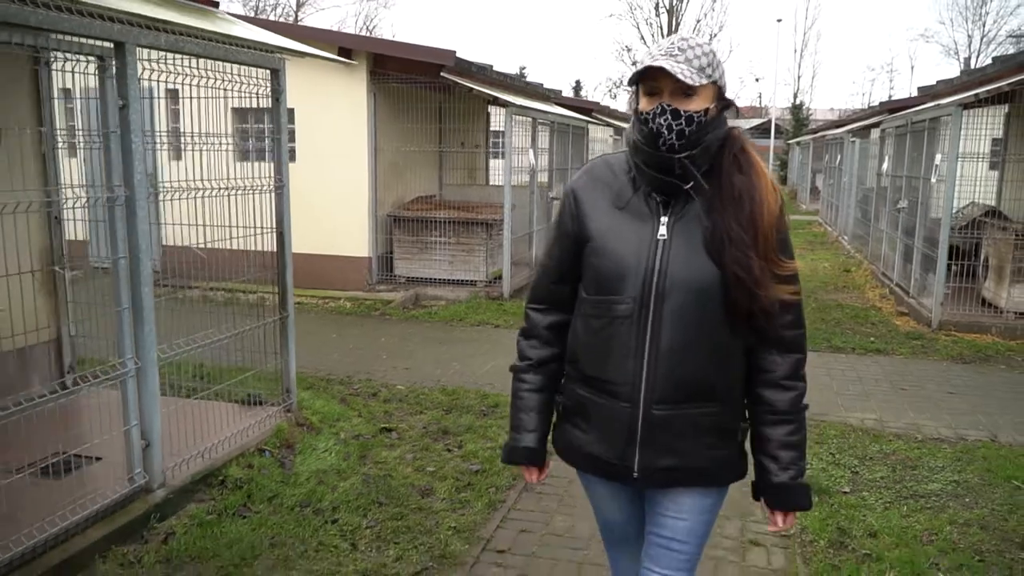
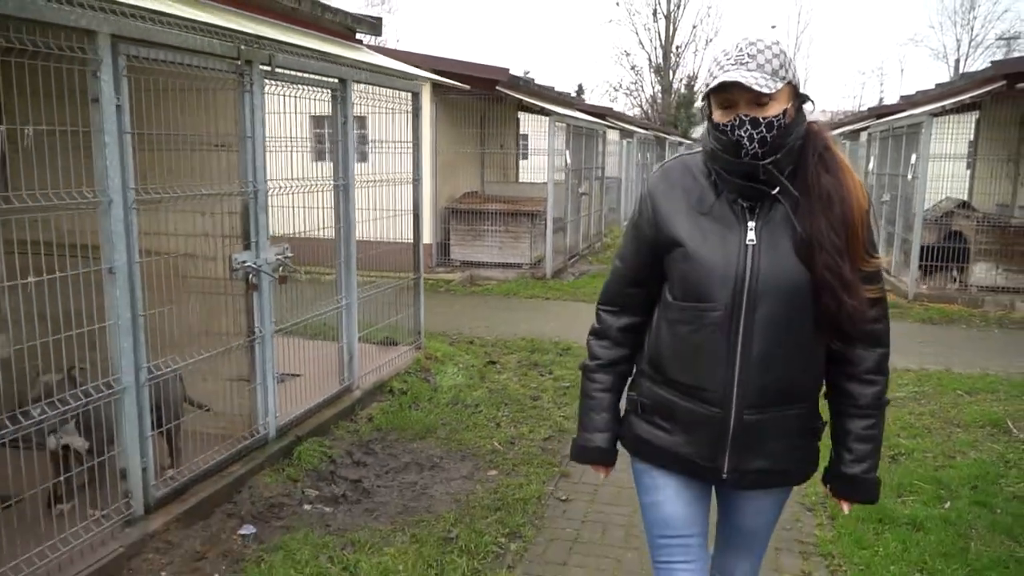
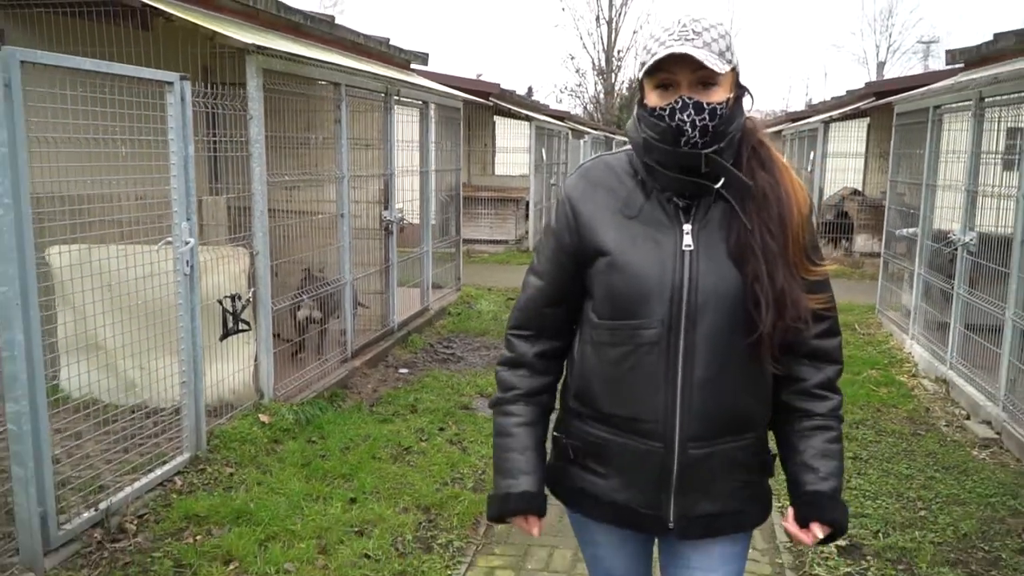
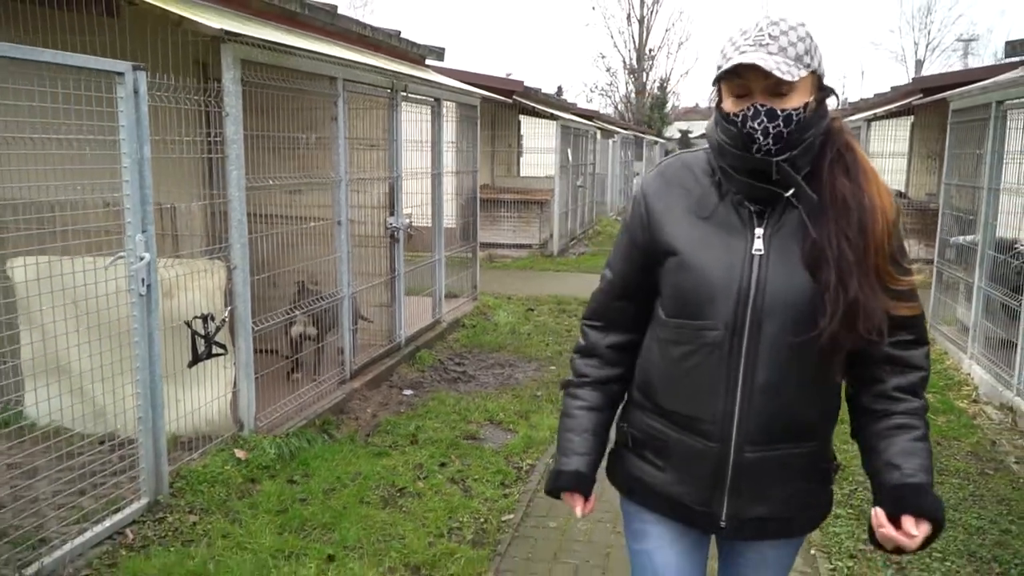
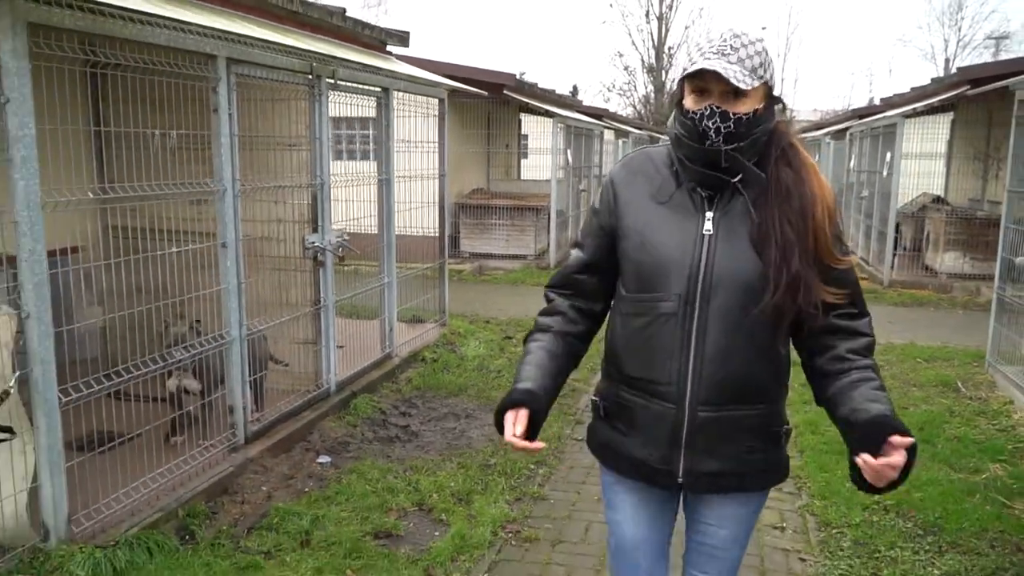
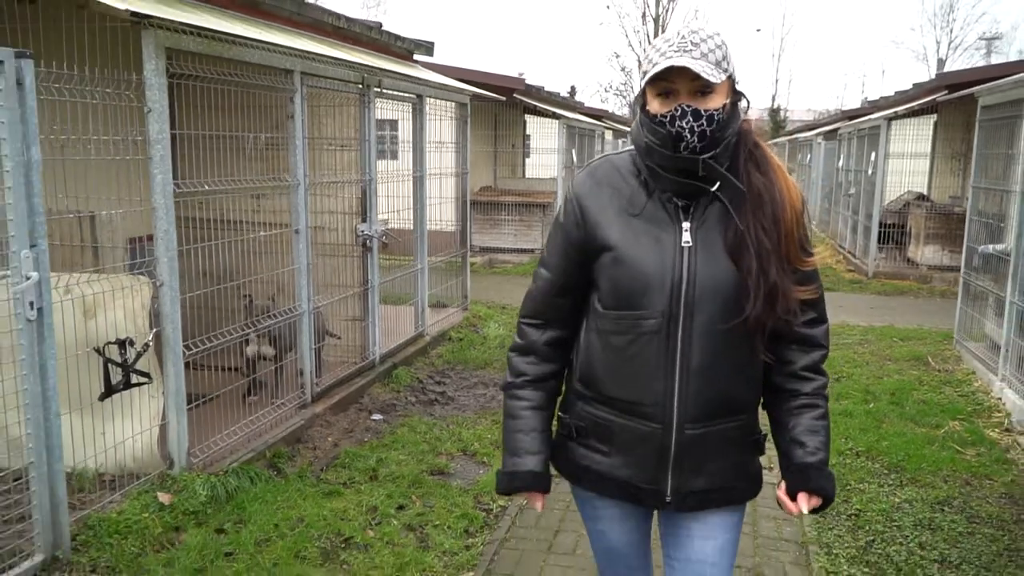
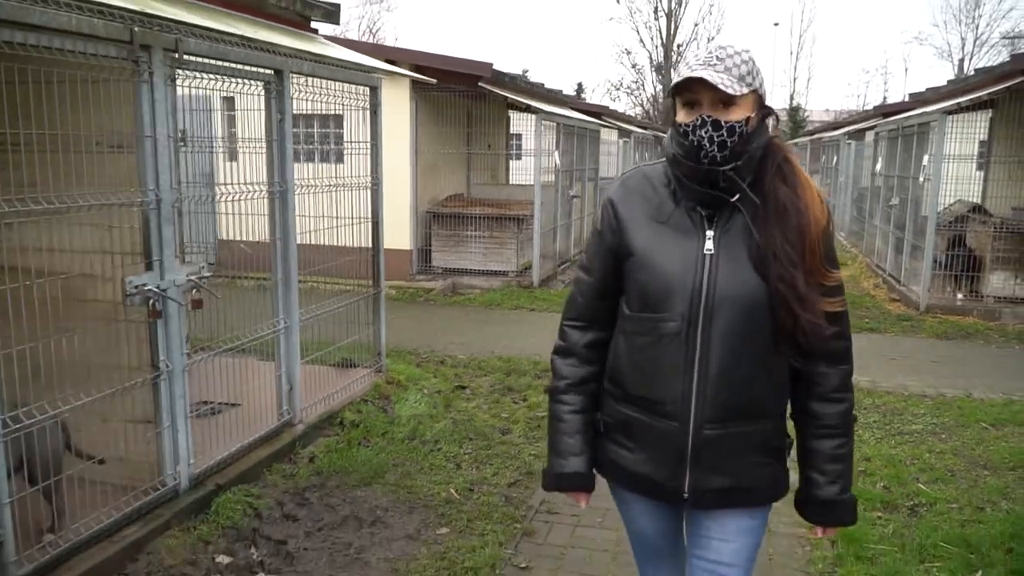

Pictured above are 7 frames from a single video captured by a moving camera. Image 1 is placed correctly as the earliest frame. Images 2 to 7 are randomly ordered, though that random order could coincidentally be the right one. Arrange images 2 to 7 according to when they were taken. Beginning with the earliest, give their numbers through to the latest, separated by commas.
7, 2, 5, 6, 4, 3
